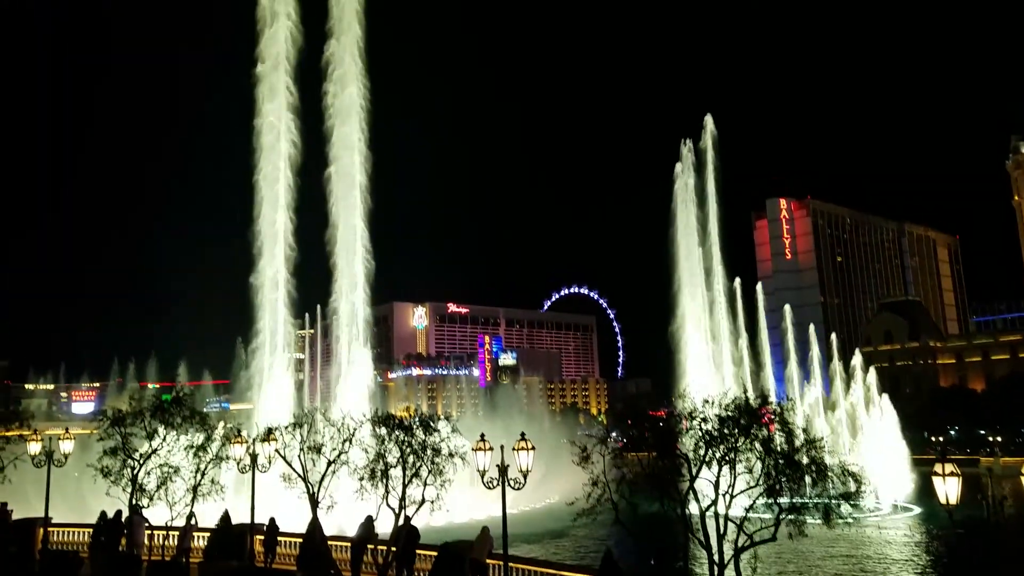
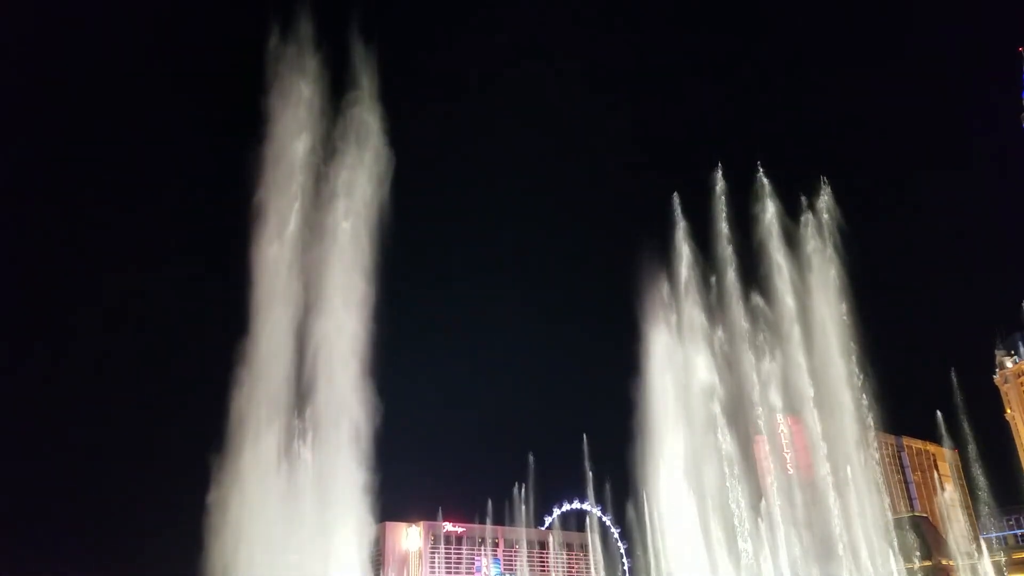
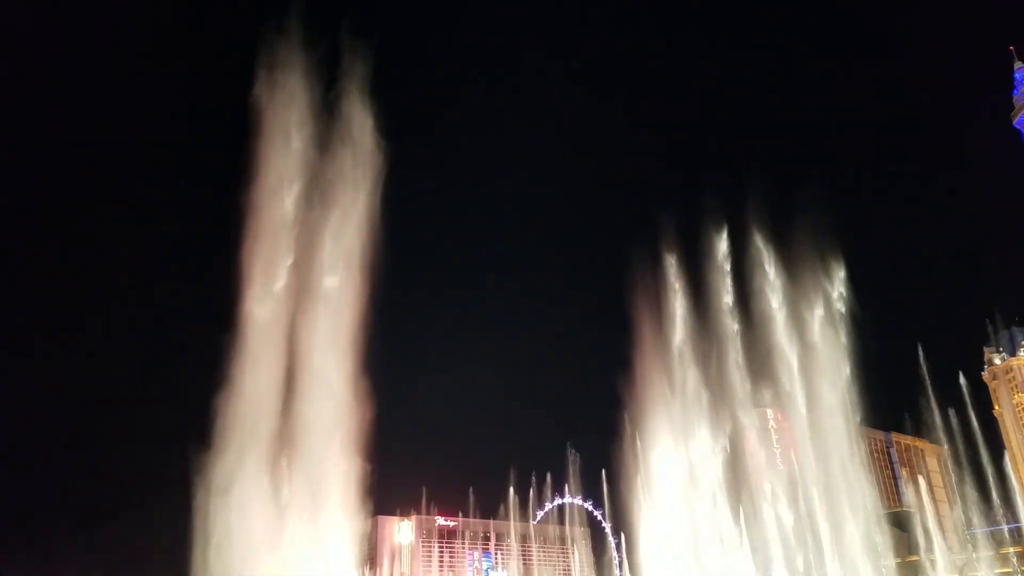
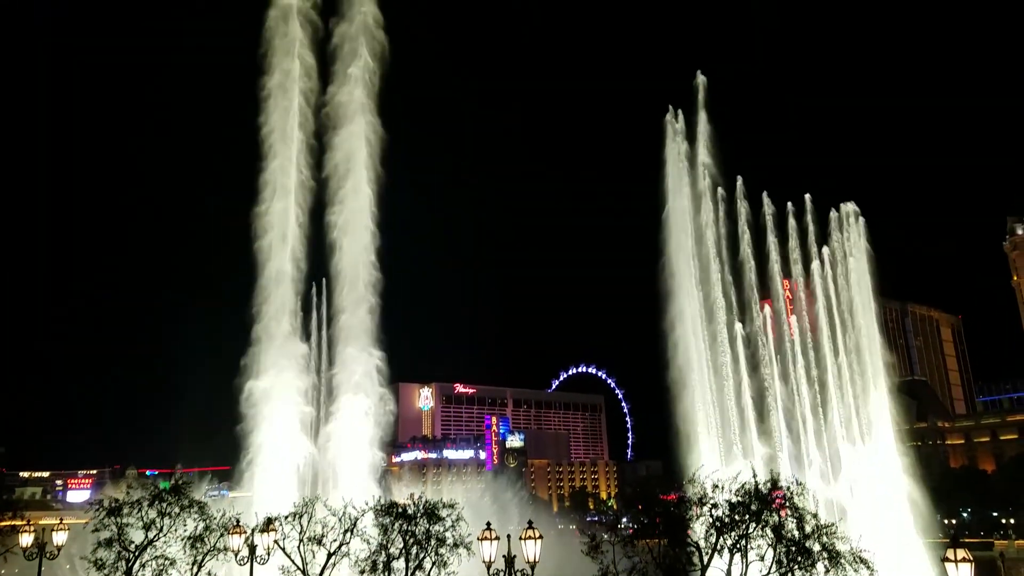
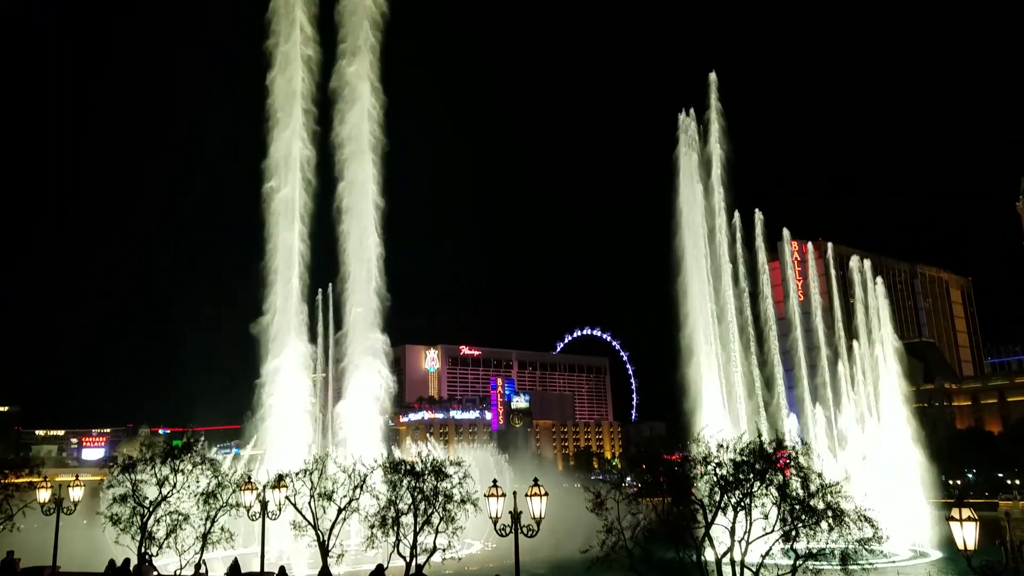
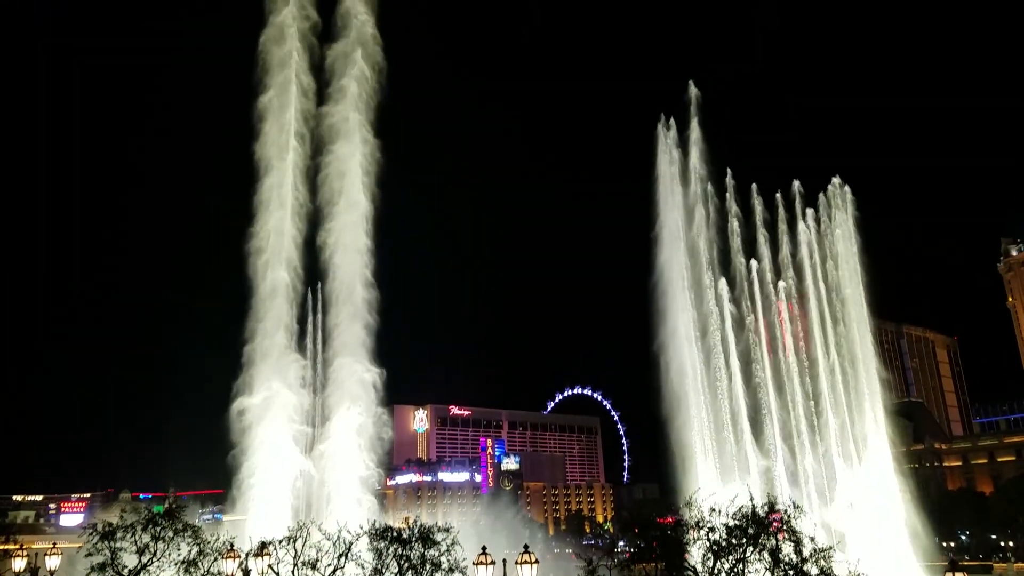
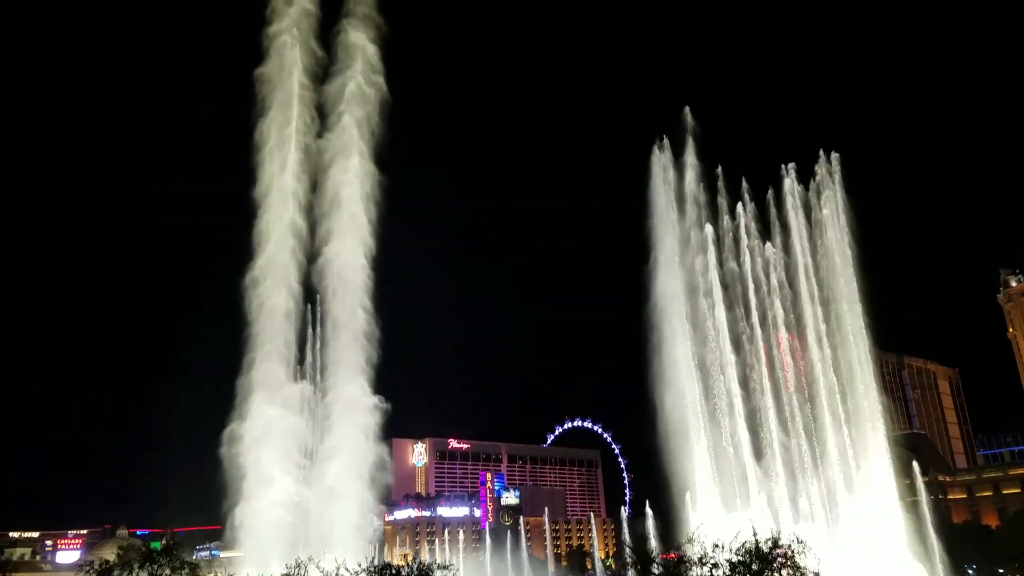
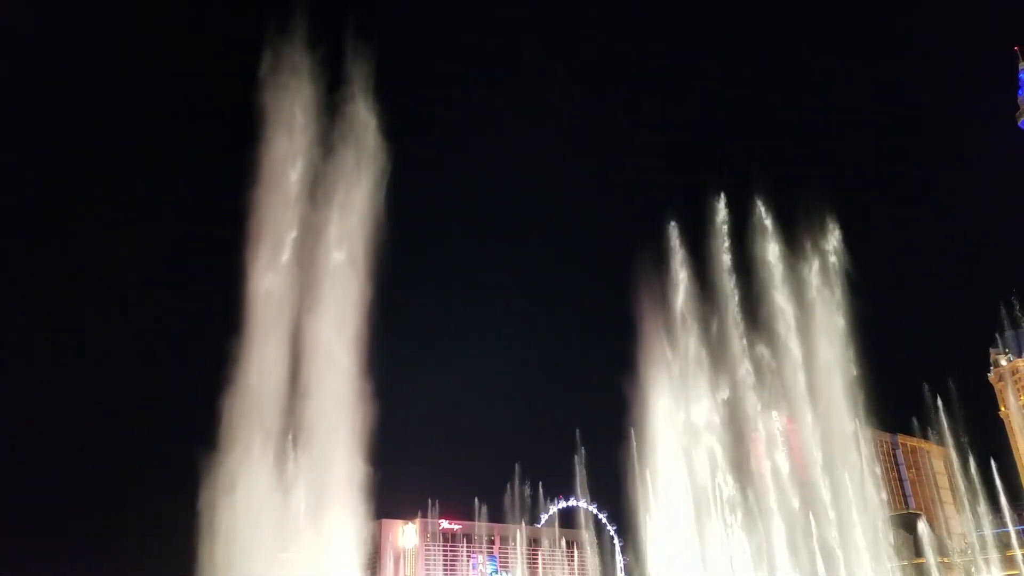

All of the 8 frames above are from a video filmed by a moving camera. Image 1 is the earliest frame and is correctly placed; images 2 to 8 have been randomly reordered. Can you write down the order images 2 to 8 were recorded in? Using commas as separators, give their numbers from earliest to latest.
5, 4, 6, 7, 2, 8, 3
